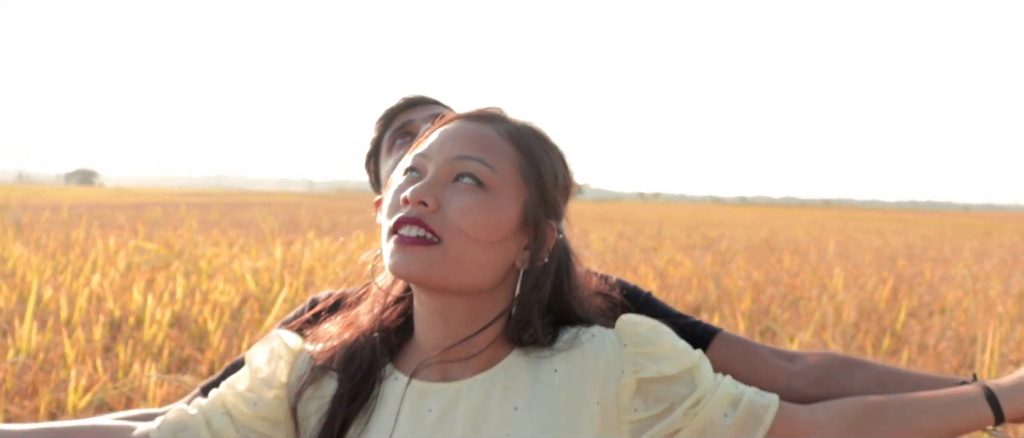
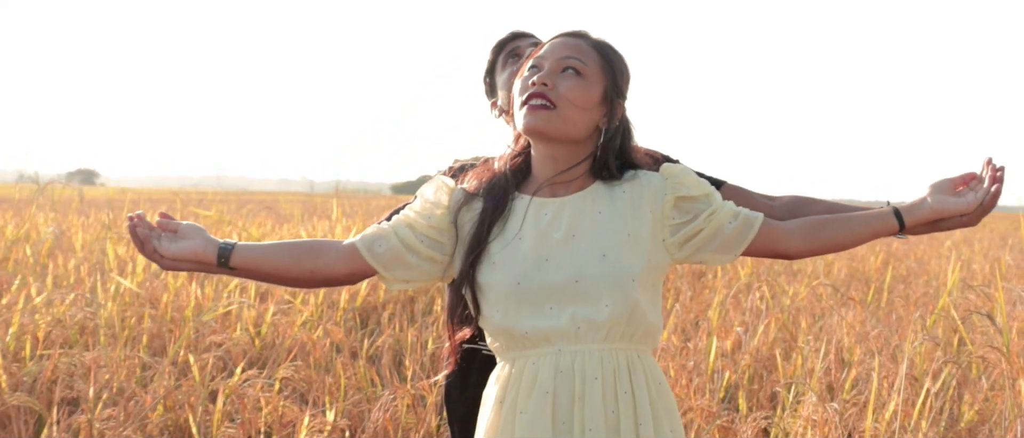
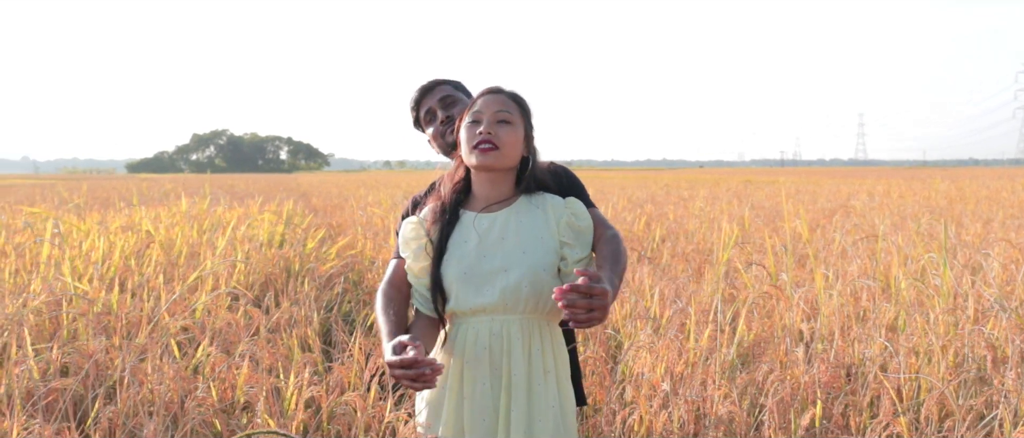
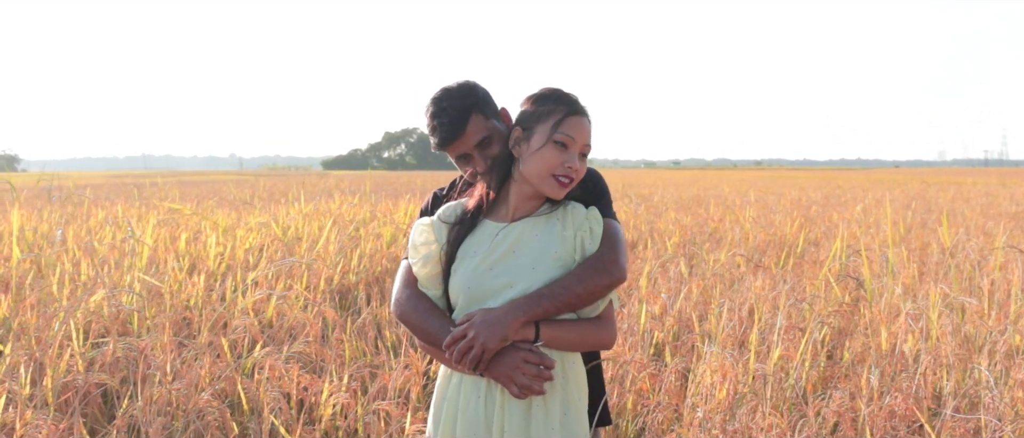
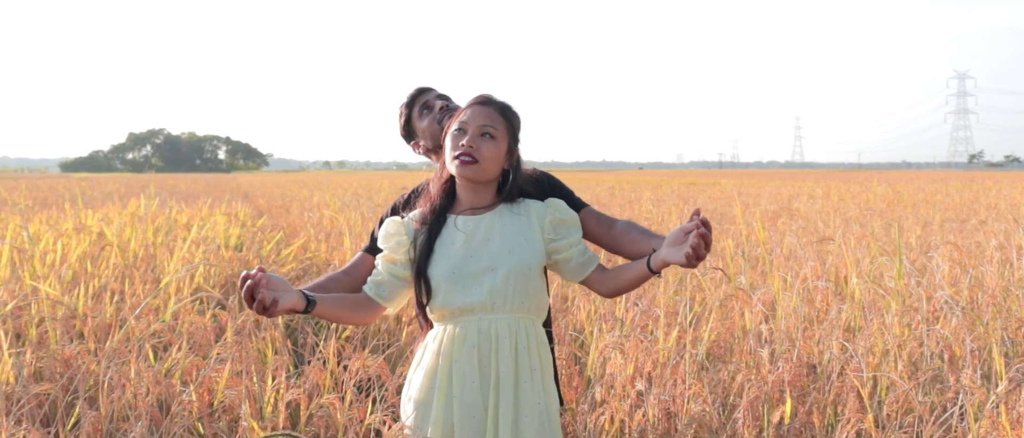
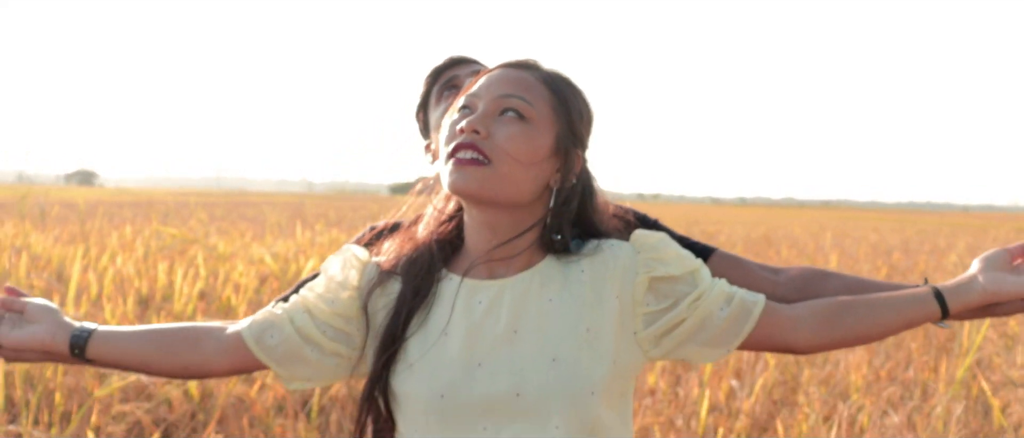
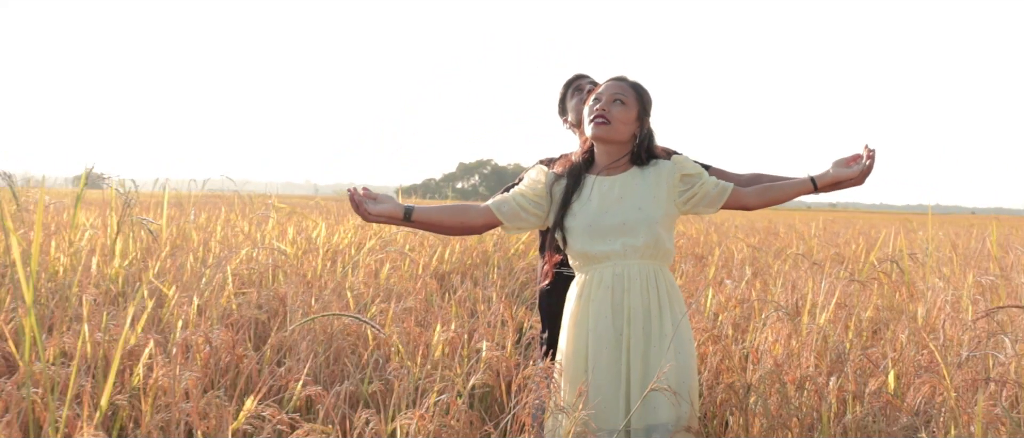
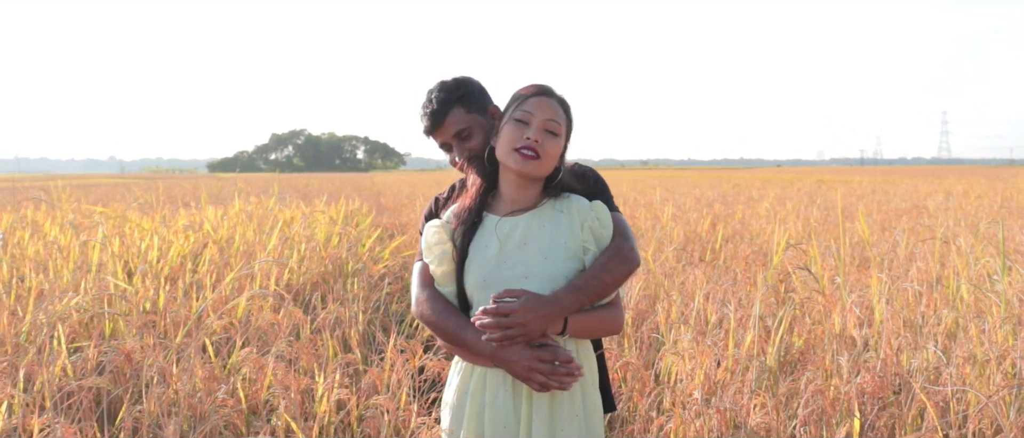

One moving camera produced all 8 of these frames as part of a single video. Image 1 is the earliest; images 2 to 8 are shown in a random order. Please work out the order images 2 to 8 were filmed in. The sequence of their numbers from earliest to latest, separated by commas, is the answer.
6, 2, 7, 5, 3, 8, 4
